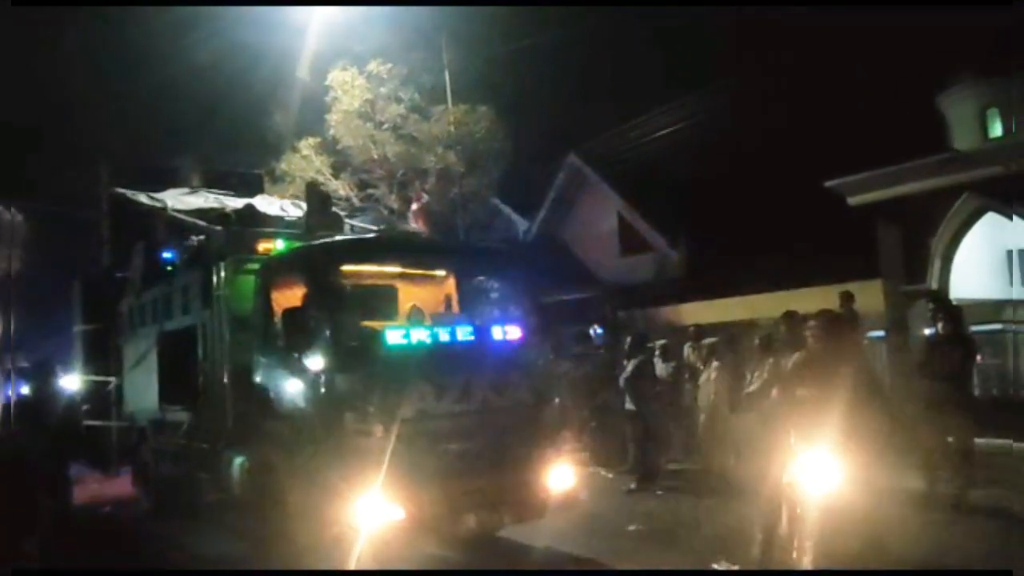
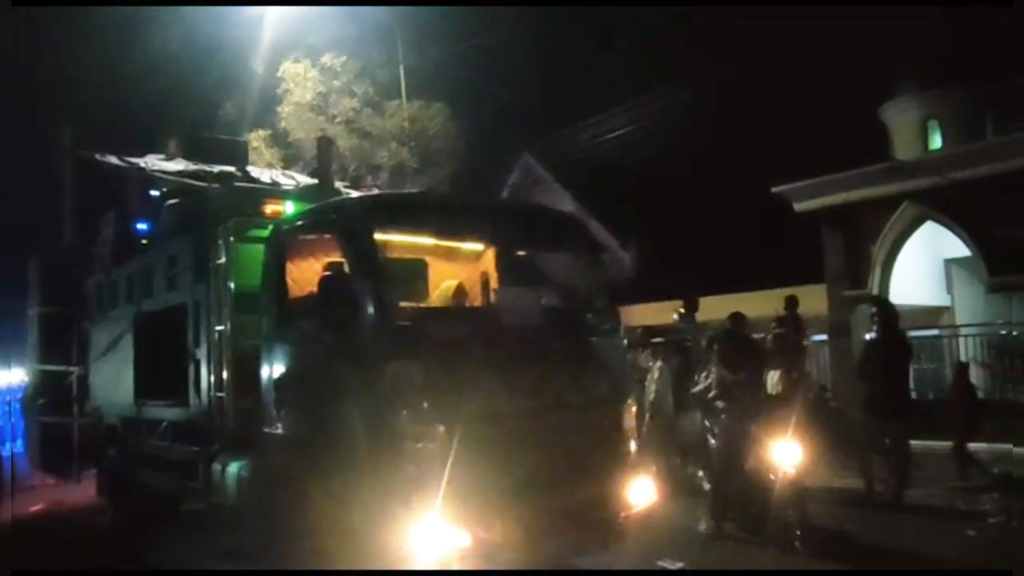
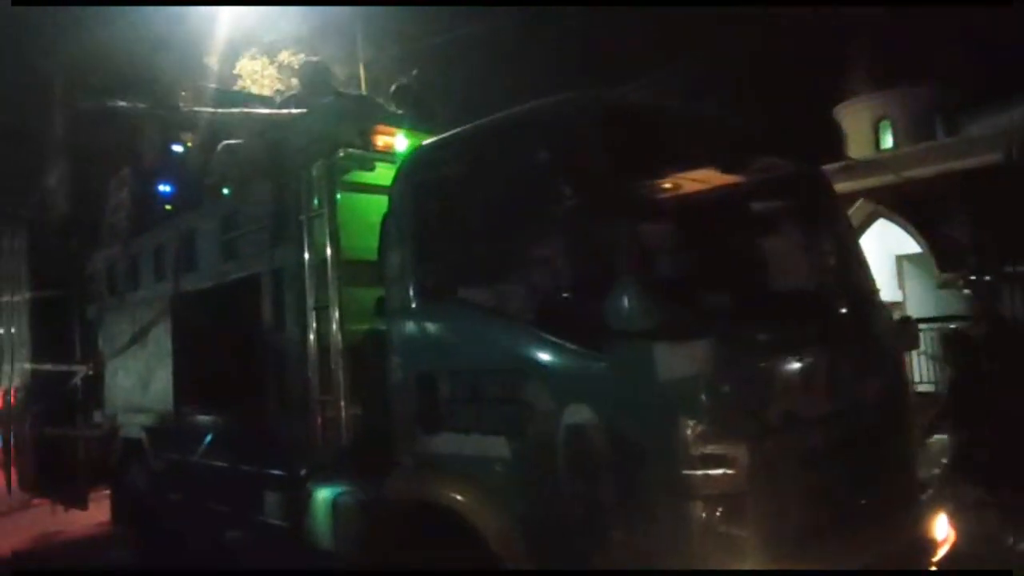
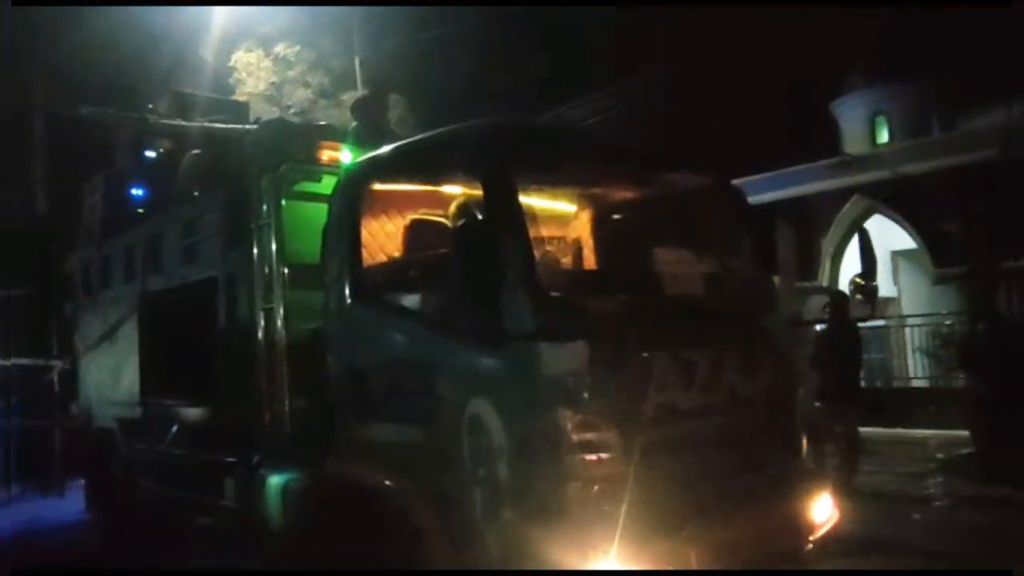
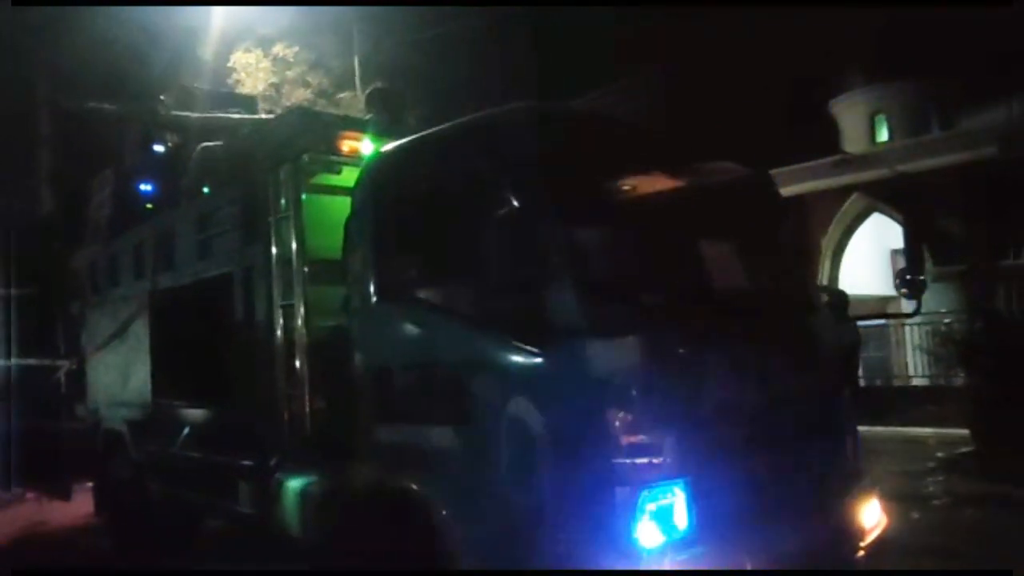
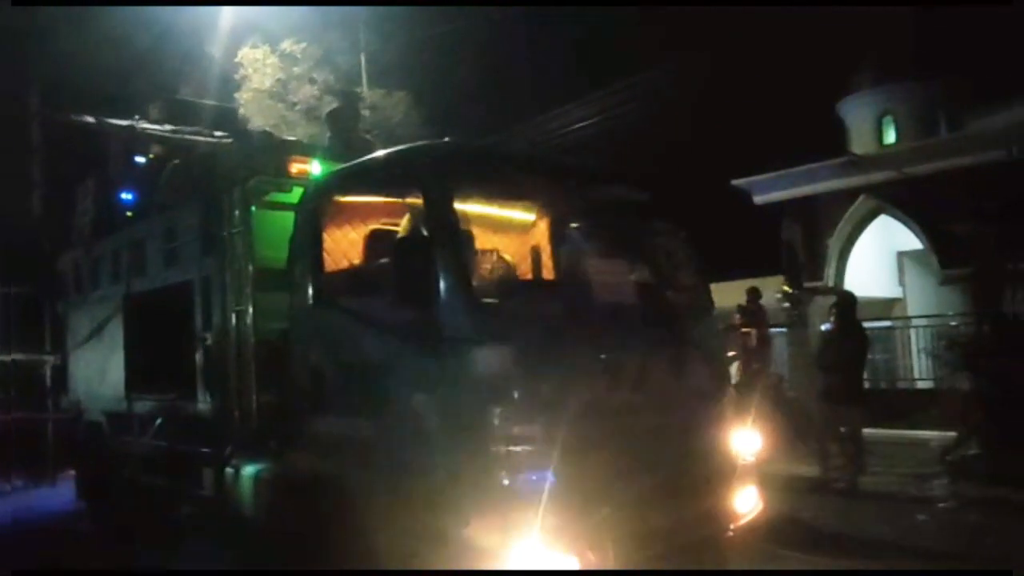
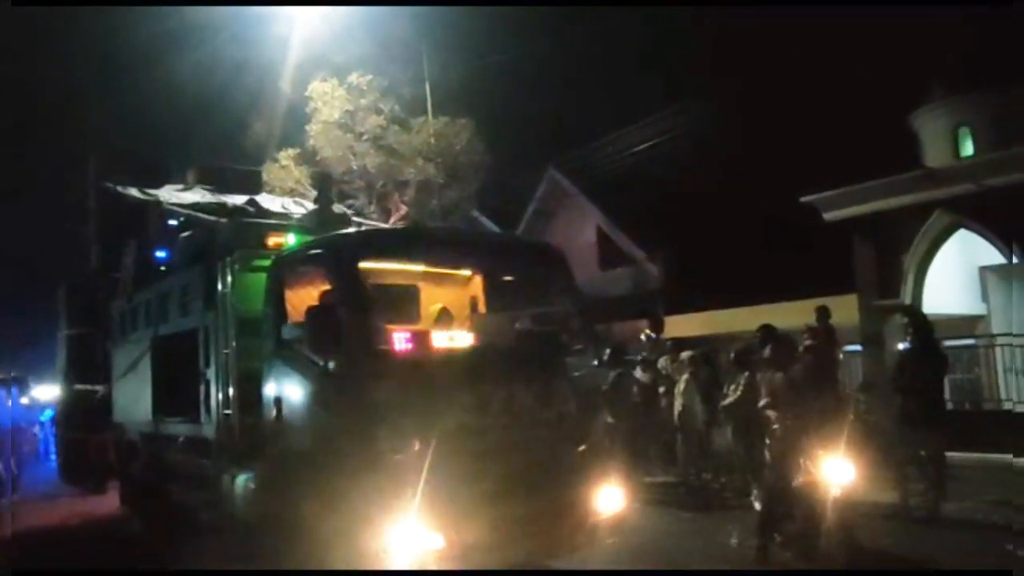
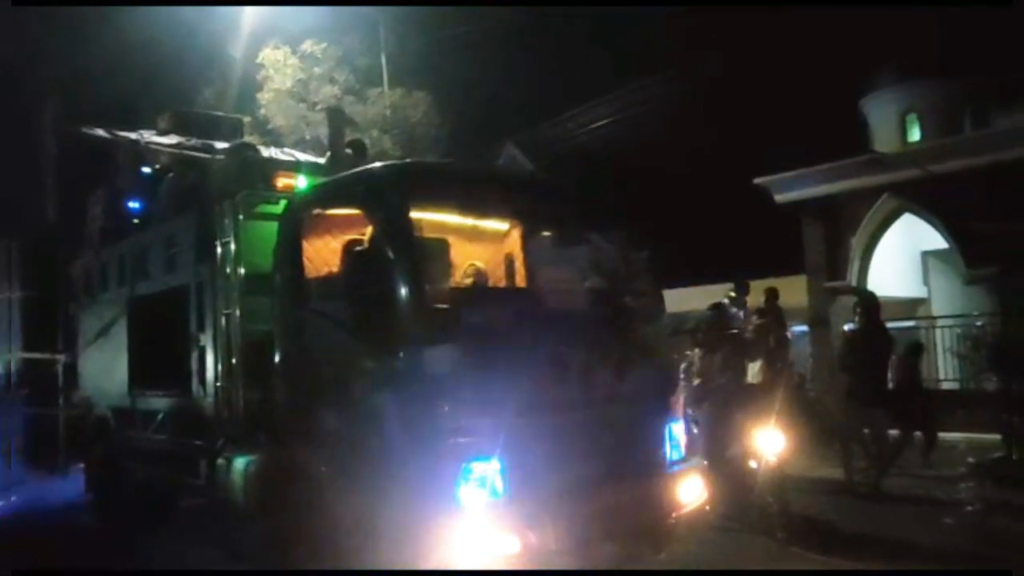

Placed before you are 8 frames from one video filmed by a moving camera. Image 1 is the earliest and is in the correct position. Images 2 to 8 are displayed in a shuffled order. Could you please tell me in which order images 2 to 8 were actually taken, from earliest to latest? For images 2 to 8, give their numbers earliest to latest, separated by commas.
7, 2, 8, 6, 4, 5, 3
